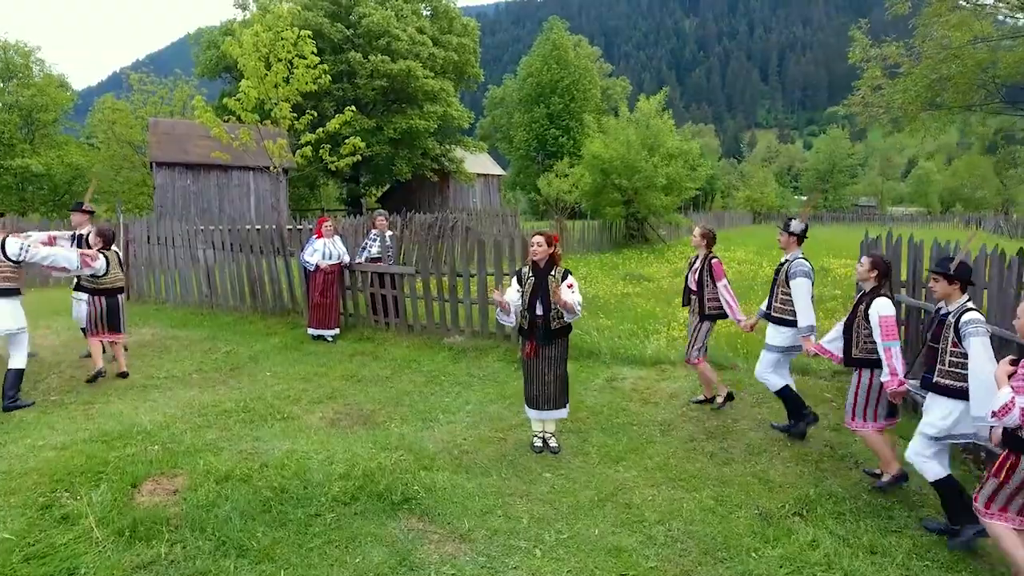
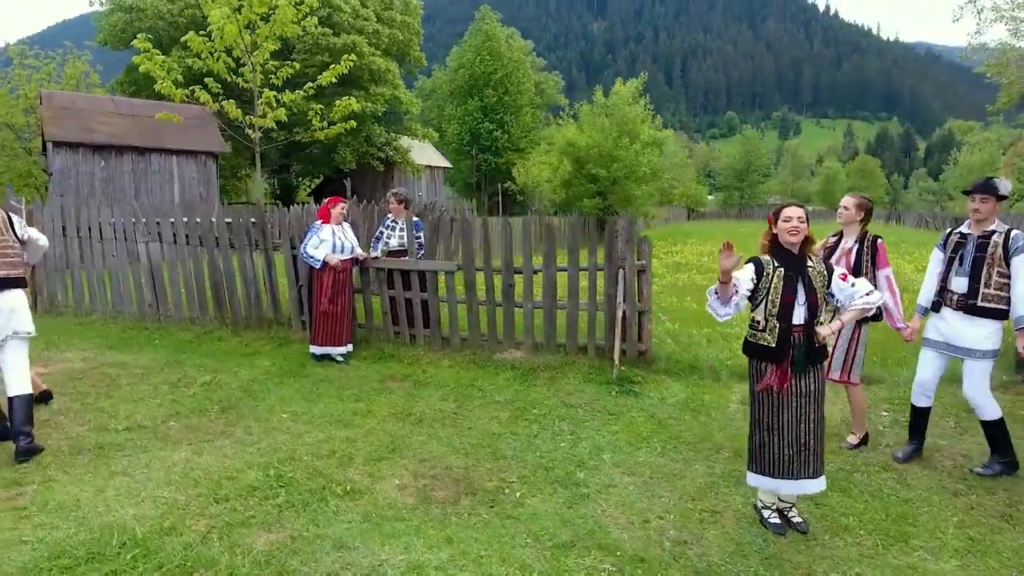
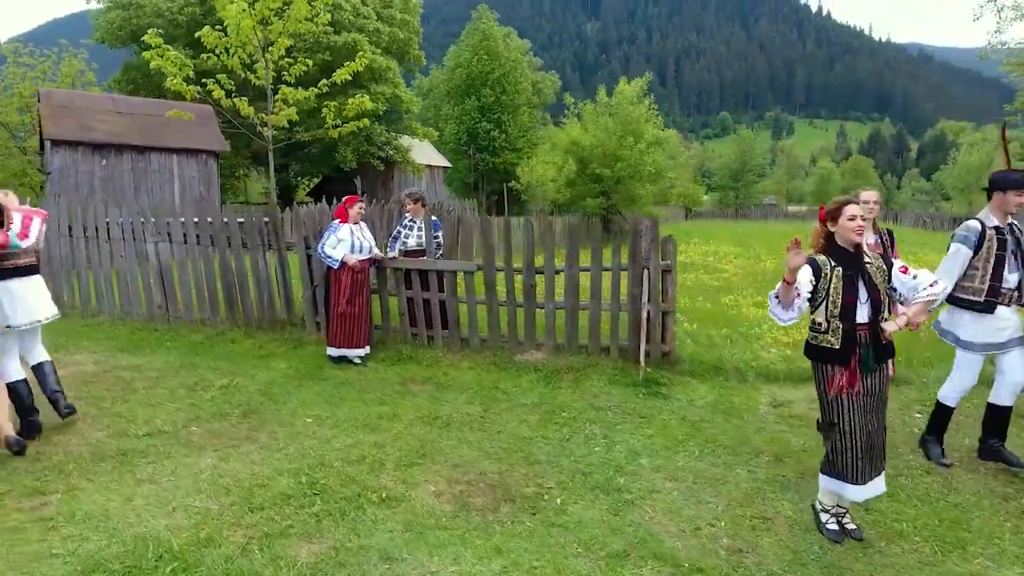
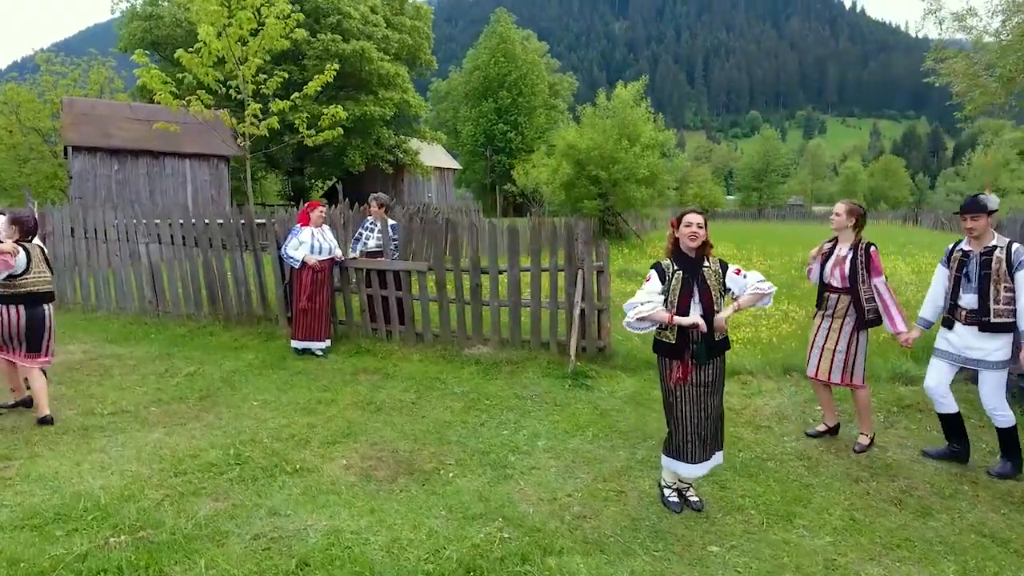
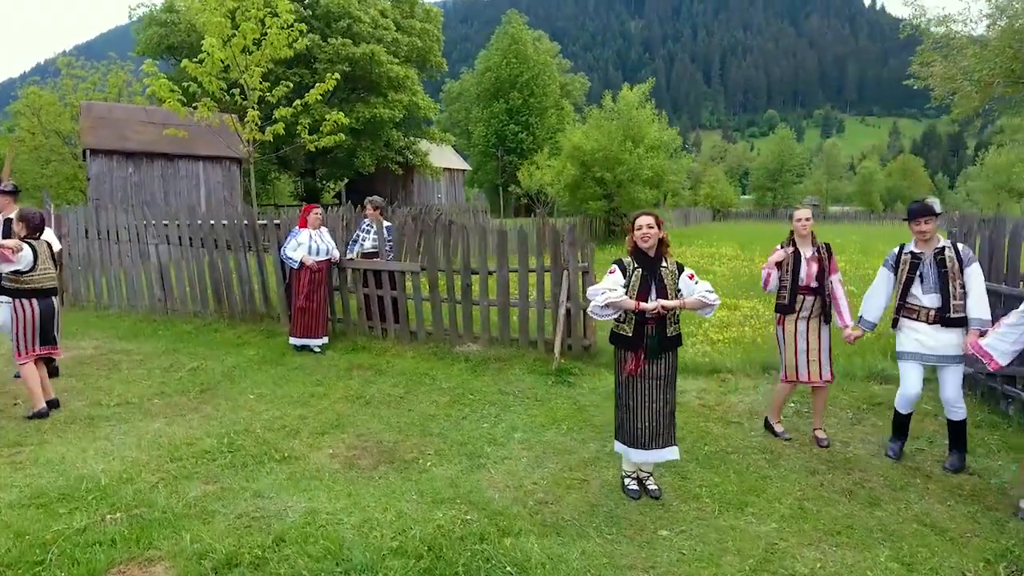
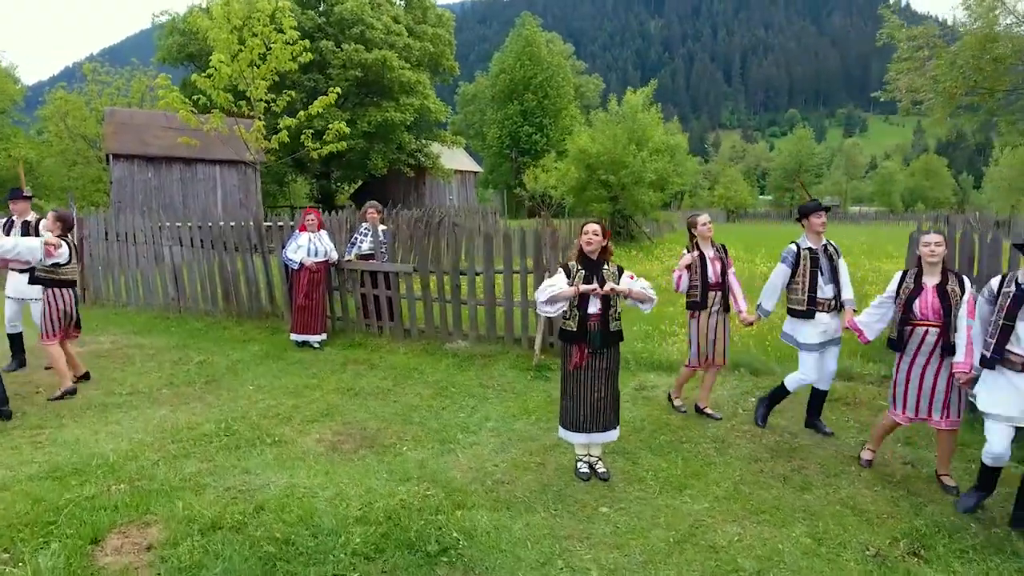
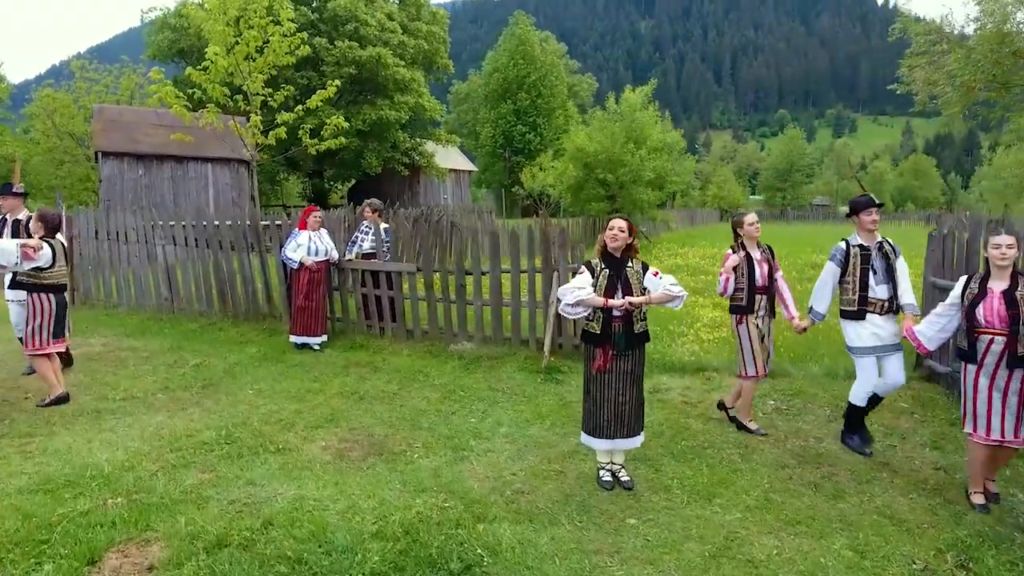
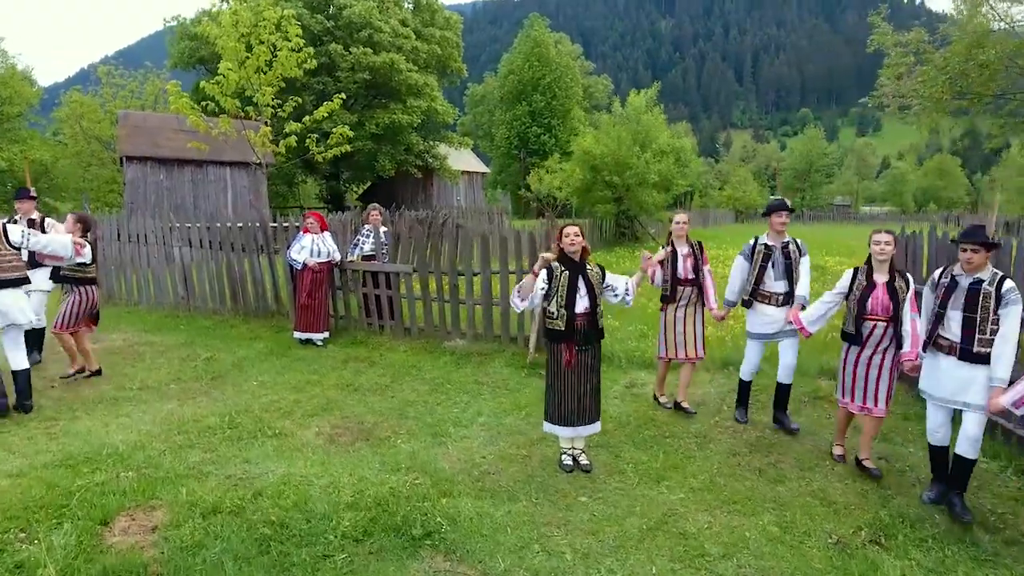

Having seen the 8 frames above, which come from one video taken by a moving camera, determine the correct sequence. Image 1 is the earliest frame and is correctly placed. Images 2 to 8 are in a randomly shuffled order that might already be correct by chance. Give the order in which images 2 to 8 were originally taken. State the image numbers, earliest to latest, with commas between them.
8, 6, 7, 5, 4, 2, 3
